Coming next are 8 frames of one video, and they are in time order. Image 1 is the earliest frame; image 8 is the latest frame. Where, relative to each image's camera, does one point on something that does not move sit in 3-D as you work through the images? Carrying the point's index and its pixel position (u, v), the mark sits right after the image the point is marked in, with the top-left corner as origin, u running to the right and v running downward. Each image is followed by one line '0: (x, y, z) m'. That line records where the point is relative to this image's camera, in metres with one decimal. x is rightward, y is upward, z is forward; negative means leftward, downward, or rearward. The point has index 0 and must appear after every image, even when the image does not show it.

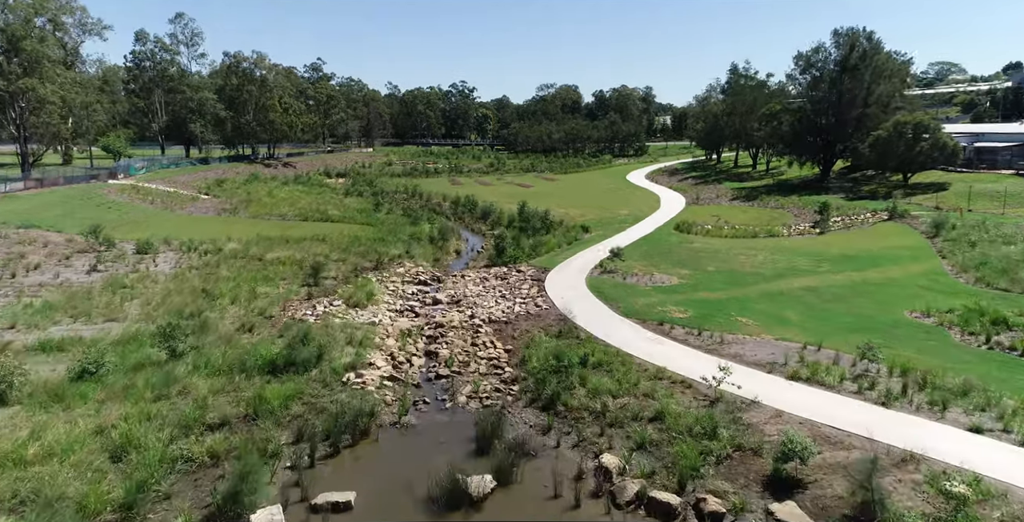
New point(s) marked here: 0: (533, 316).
0: (+0.6, -1.6, +19.0) m
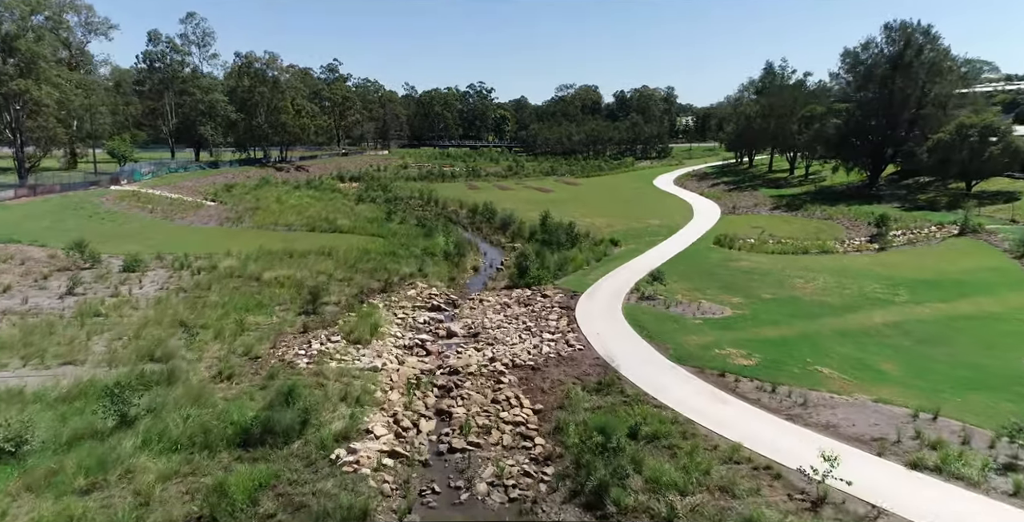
0: (+1.3, -2.4, +15.9) m
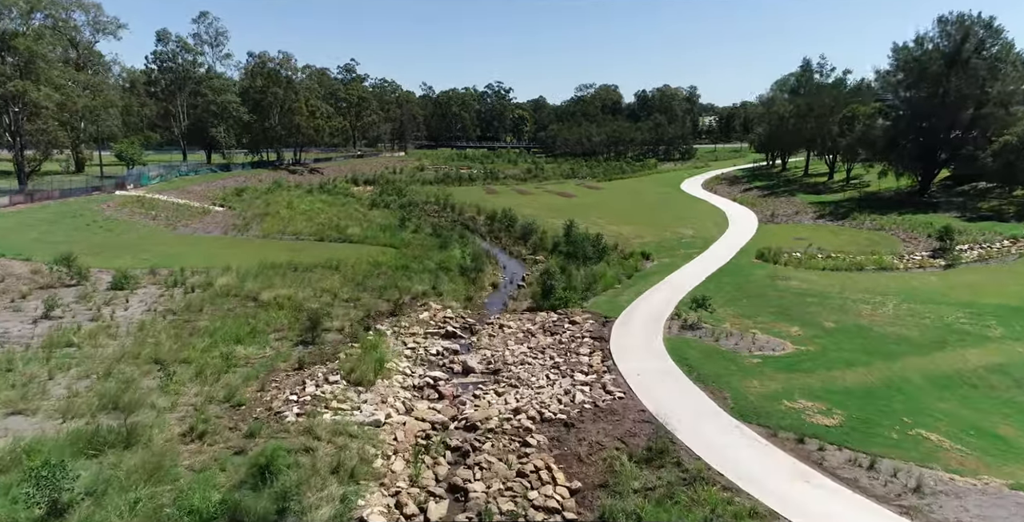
0: (+1.8, -3.1, +13.3) m
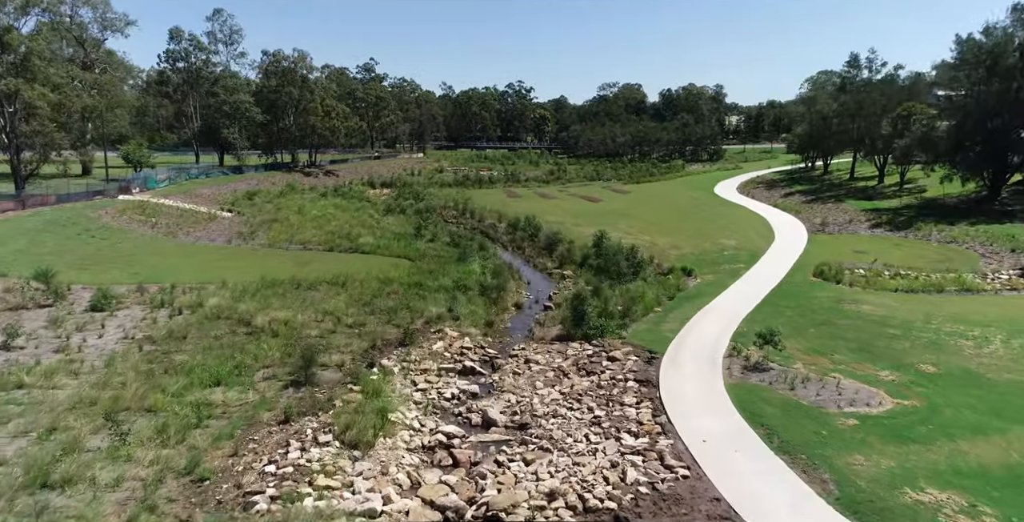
0: (+2.4, -3.7, +10.2) m
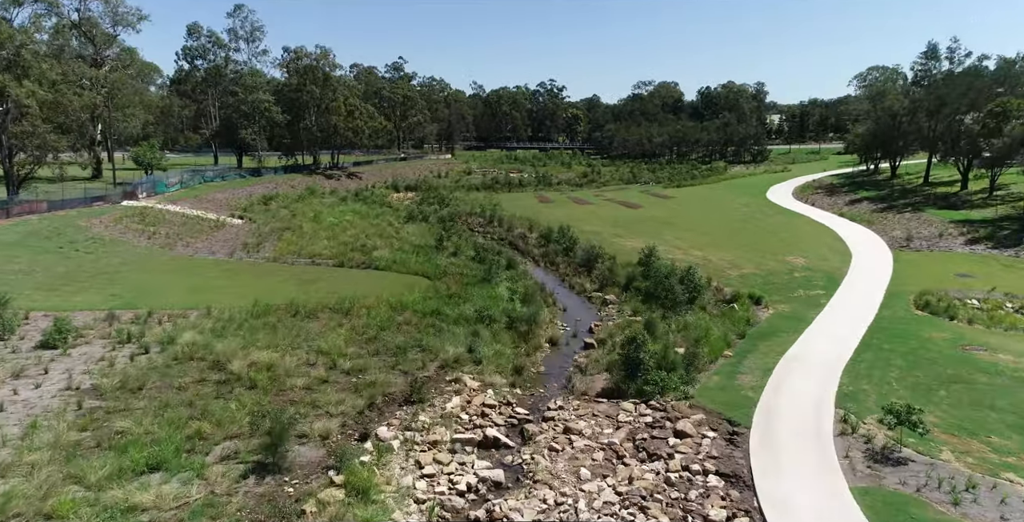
0: (+2.7, -4.6, +5.8) m
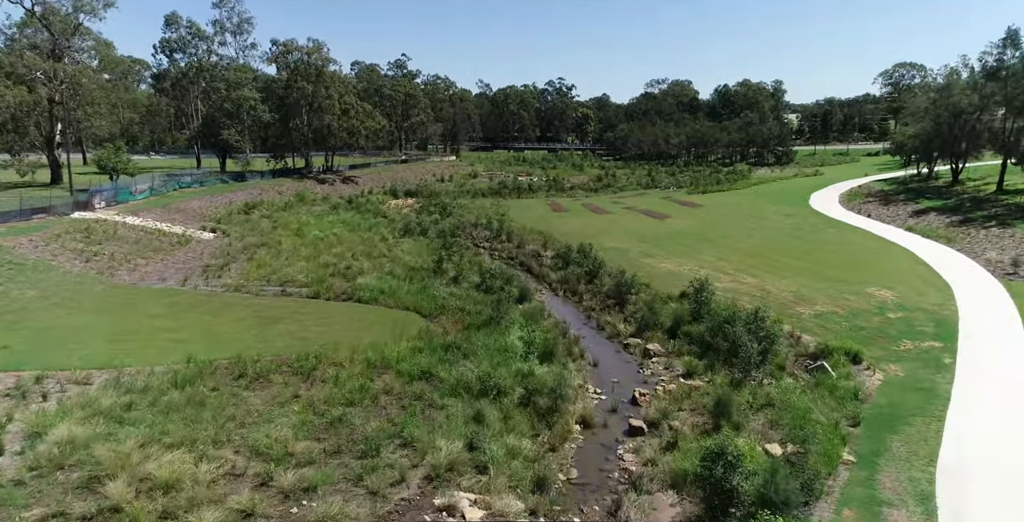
0: (+3.0, -5.7, +0.1) m
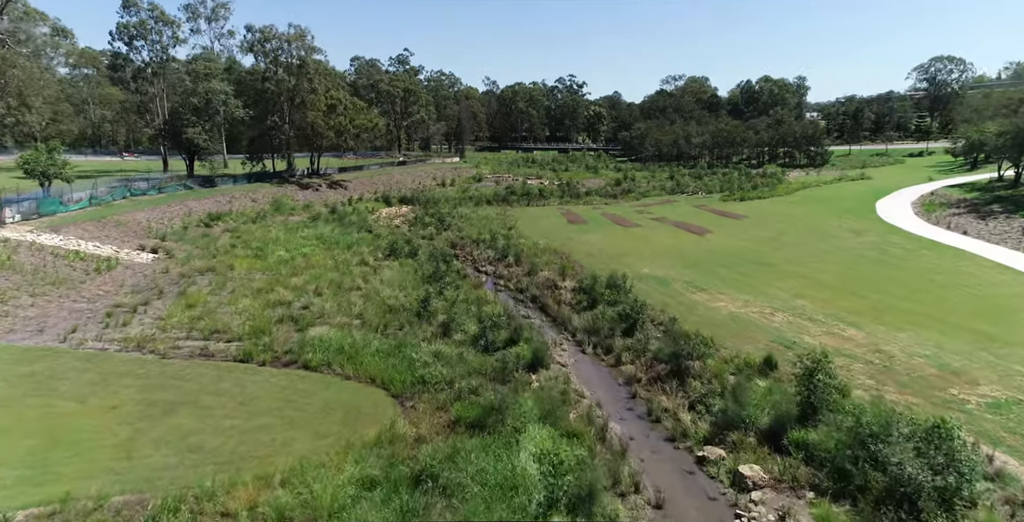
0: (+3.0, -7.0, -7.4) m
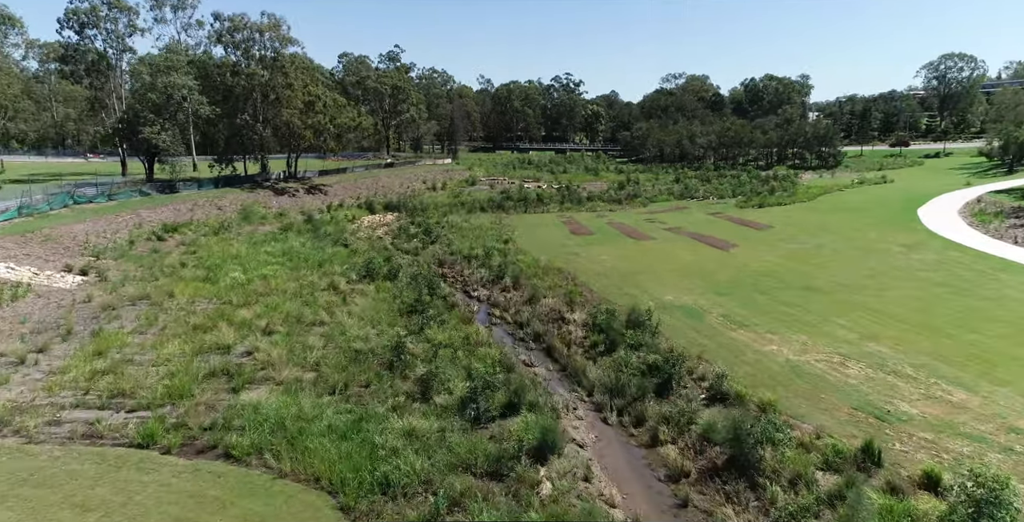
0: (+3.2, -7.9, -12.2) m
